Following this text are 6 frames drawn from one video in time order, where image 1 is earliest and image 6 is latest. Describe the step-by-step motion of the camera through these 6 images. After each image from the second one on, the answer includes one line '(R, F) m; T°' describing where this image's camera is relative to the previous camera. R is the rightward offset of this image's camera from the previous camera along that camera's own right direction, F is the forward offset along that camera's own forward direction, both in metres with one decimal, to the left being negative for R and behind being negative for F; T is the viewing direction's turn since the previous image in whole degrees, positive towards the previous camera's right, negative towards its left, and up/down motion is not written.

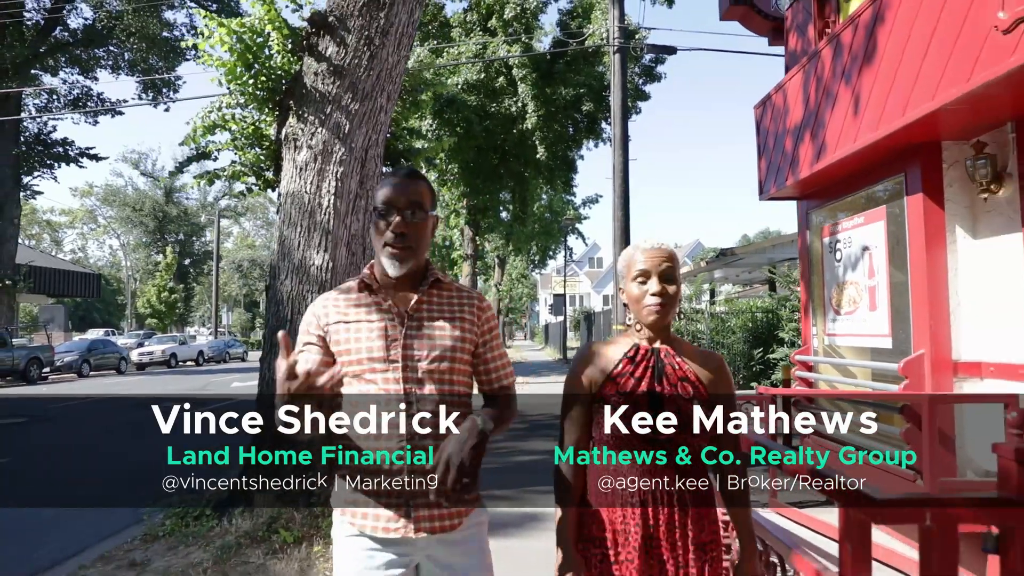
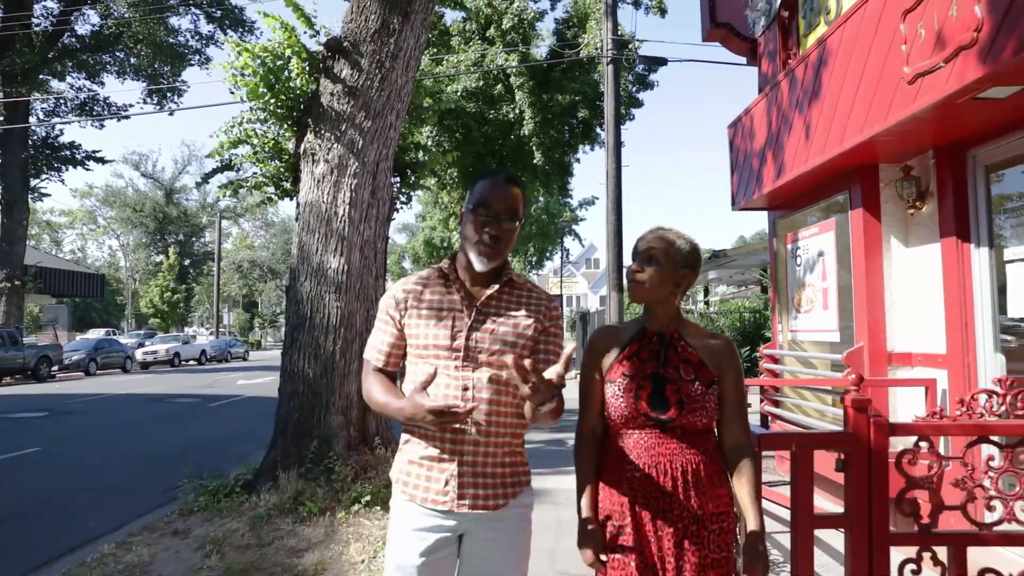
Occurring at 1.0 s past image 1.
(0.0, -0.7) m; 0°
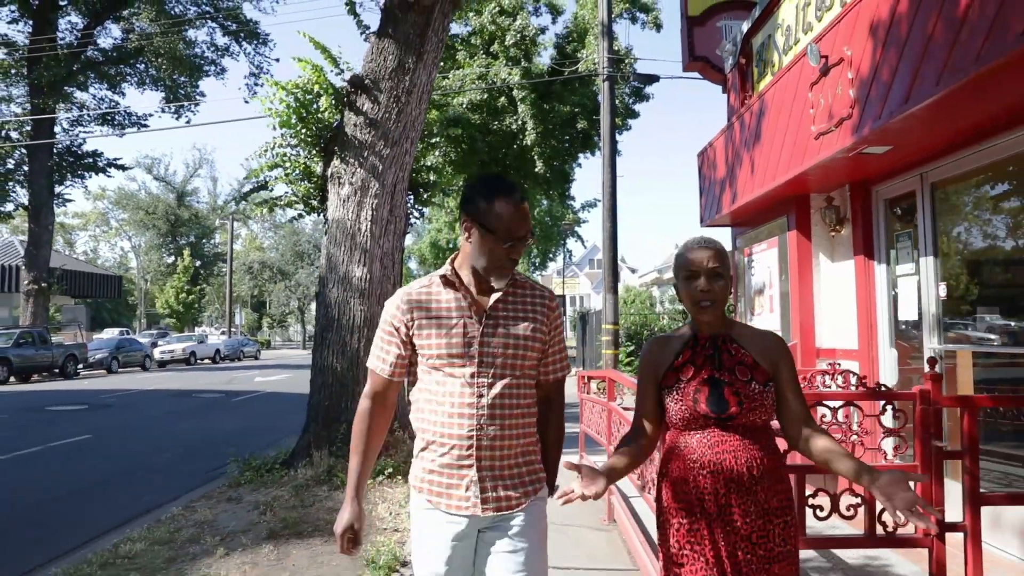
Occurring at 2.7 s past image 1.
(+0.1, -1.2) m; 0°
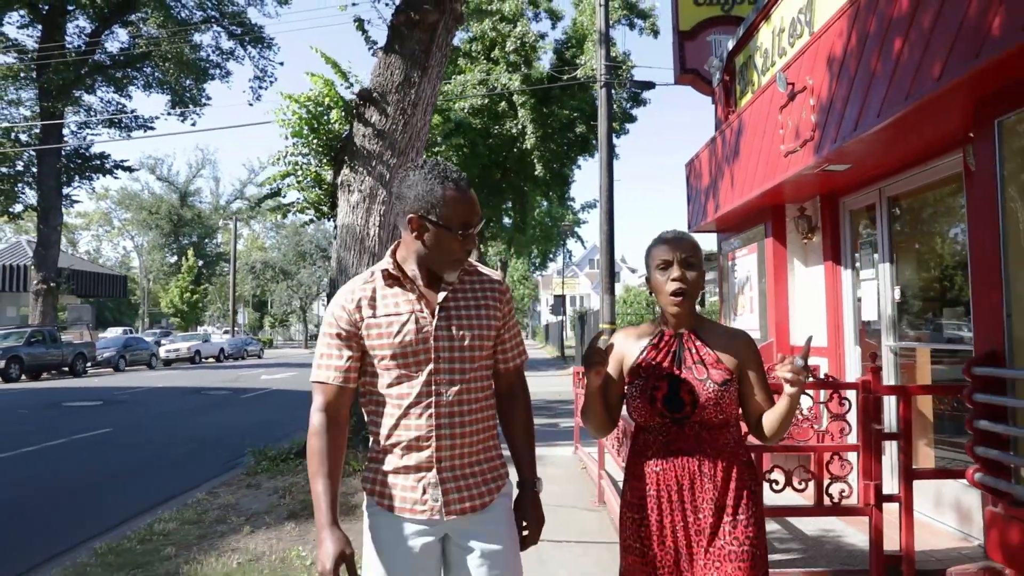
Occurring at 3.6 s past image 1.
(0.0, -0.6) m; 0°
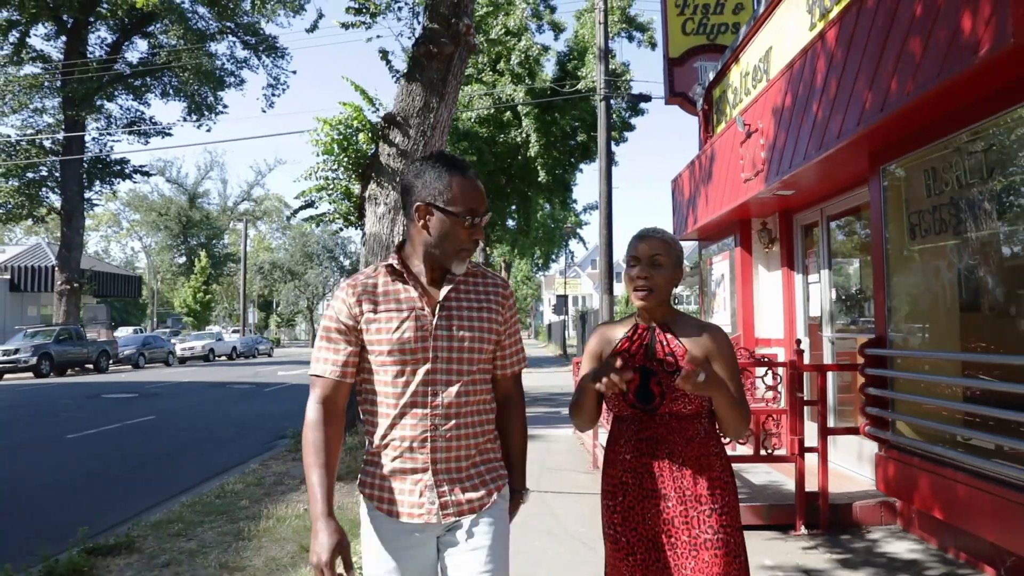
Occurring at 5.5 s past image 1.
(-0.1, -1.3) m; 0°
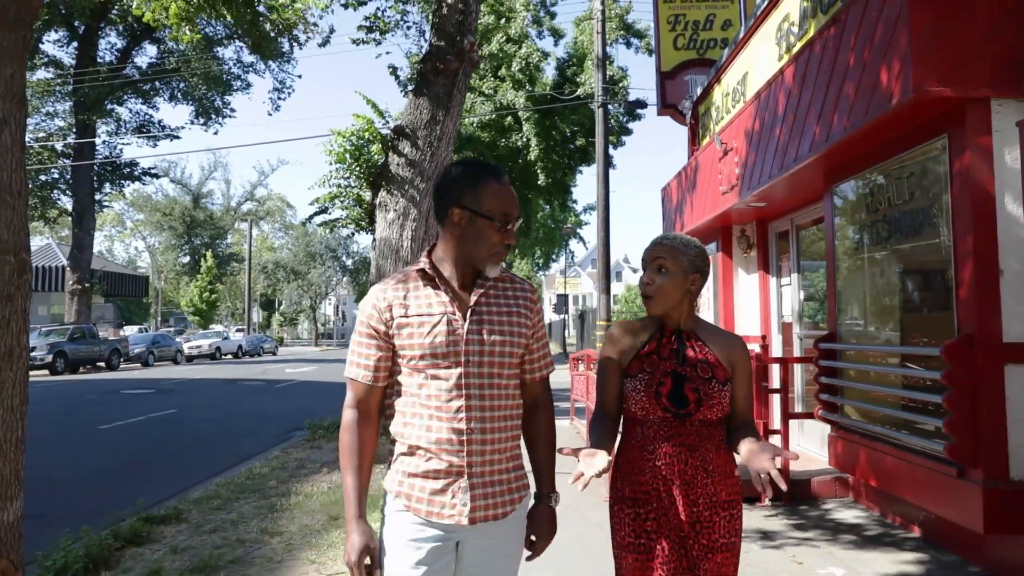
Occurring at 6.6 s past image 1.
(0.0, -0.8) m; 0°
